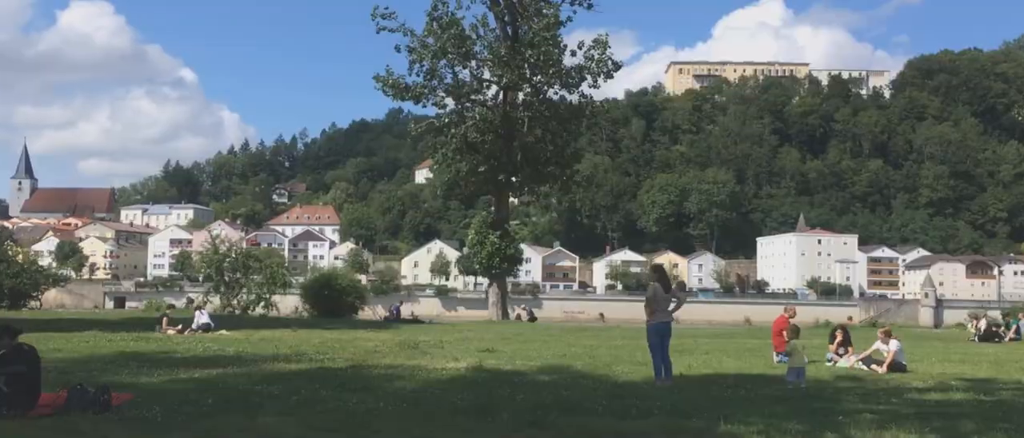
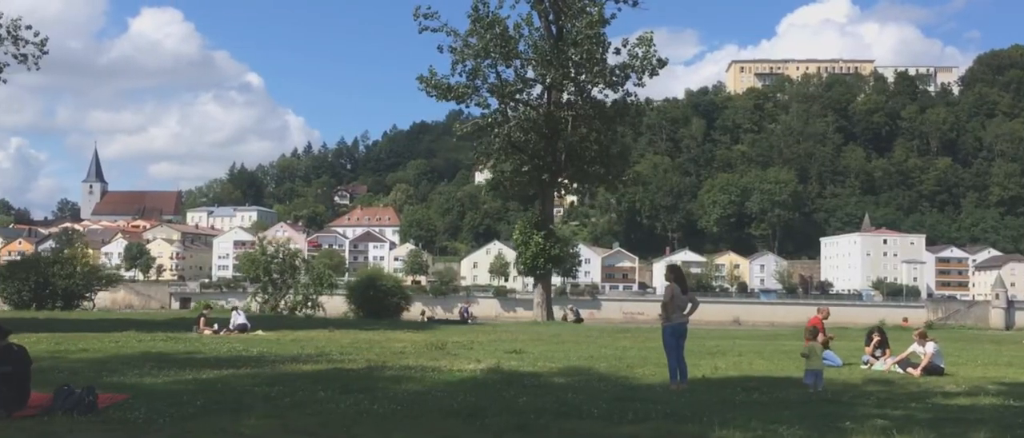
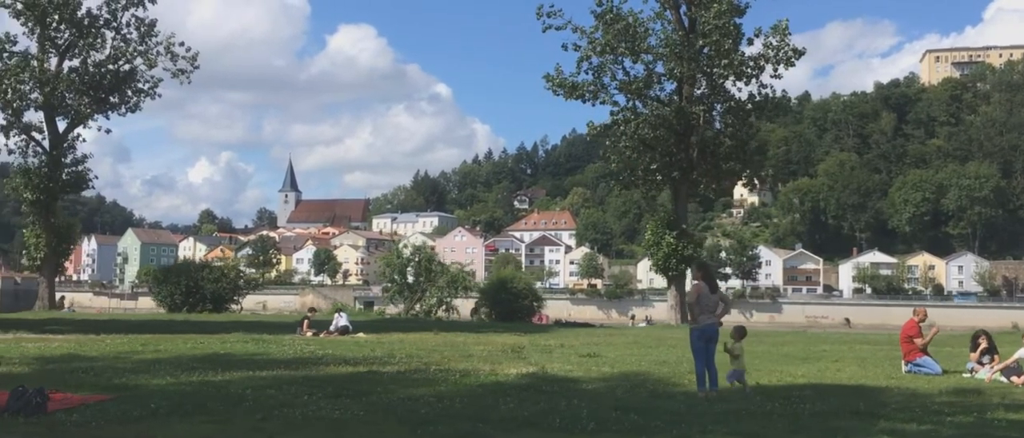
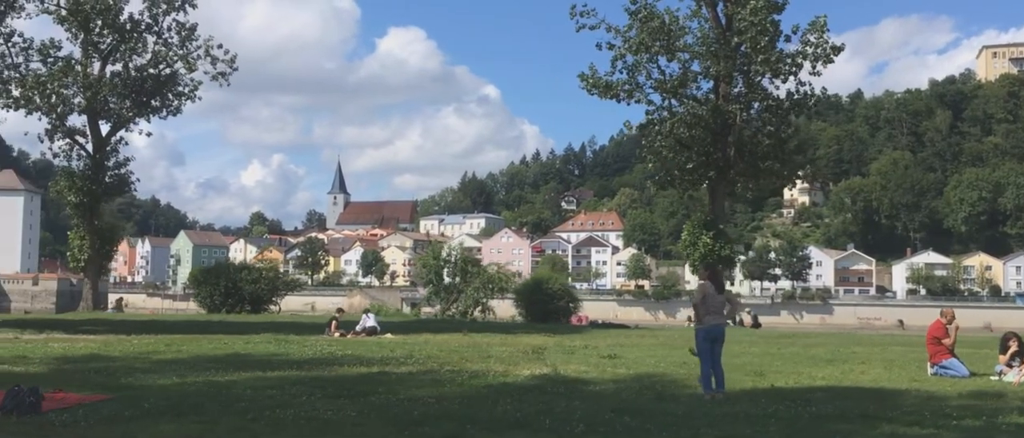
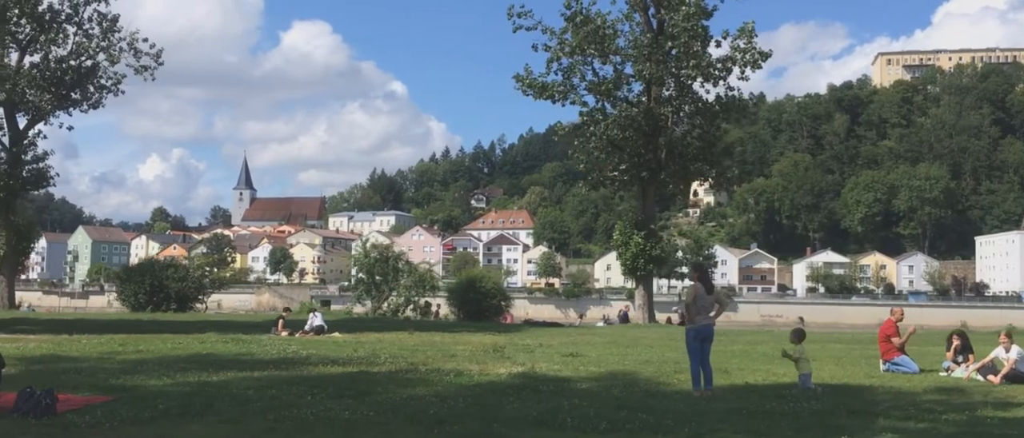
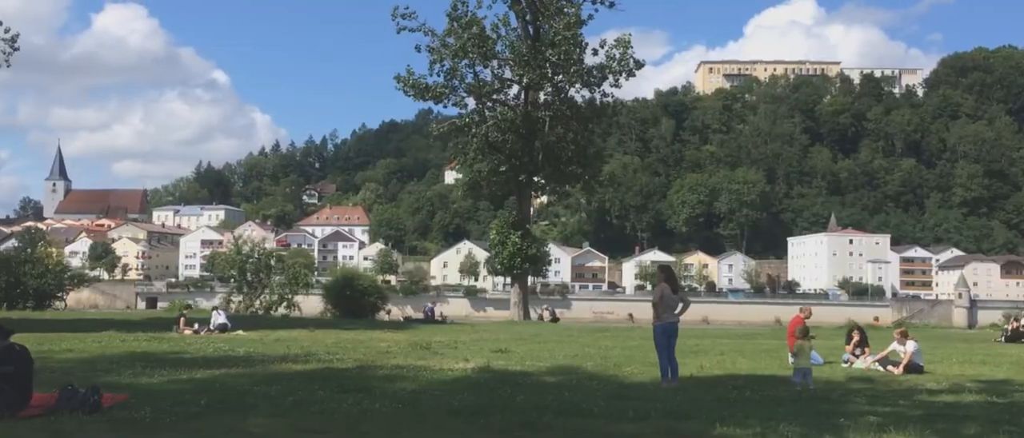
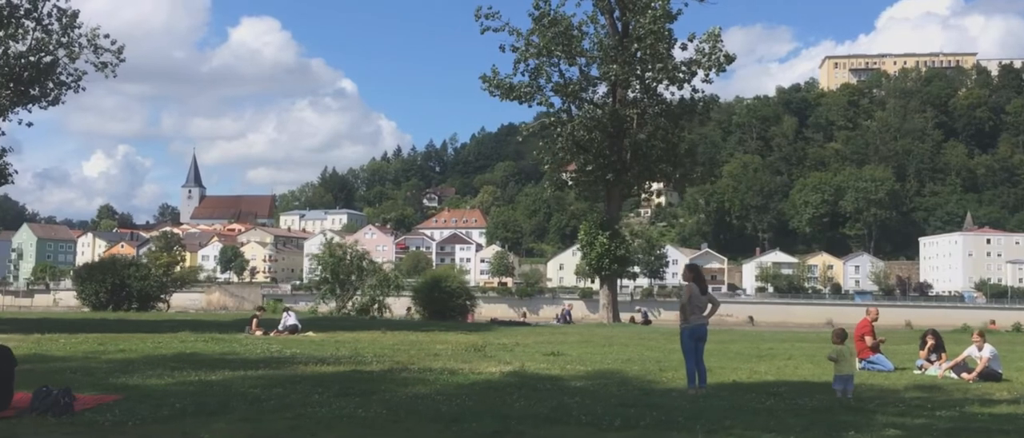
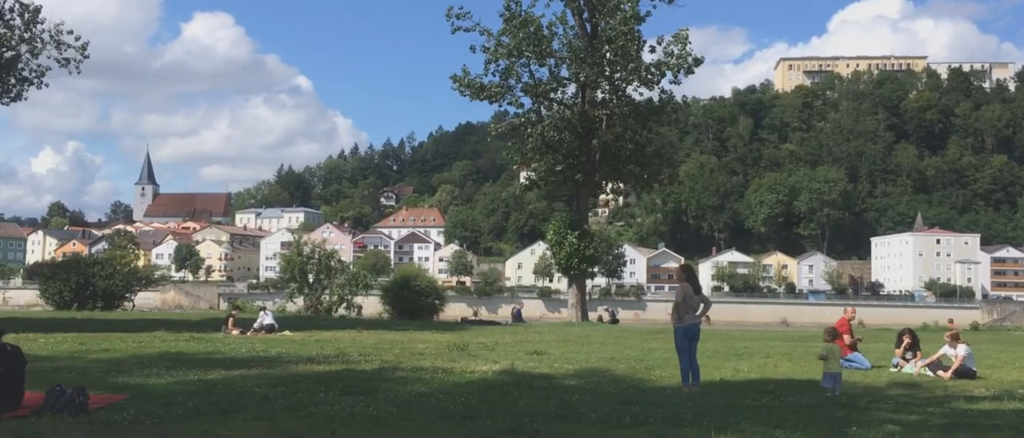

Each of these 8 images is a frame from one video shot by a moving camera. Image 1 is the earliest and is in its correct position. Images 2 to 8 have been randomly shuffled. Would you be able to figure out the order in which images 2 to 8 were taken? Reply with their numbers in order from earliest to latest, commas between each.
6, 2, 8, 7, 5, 3, 4
